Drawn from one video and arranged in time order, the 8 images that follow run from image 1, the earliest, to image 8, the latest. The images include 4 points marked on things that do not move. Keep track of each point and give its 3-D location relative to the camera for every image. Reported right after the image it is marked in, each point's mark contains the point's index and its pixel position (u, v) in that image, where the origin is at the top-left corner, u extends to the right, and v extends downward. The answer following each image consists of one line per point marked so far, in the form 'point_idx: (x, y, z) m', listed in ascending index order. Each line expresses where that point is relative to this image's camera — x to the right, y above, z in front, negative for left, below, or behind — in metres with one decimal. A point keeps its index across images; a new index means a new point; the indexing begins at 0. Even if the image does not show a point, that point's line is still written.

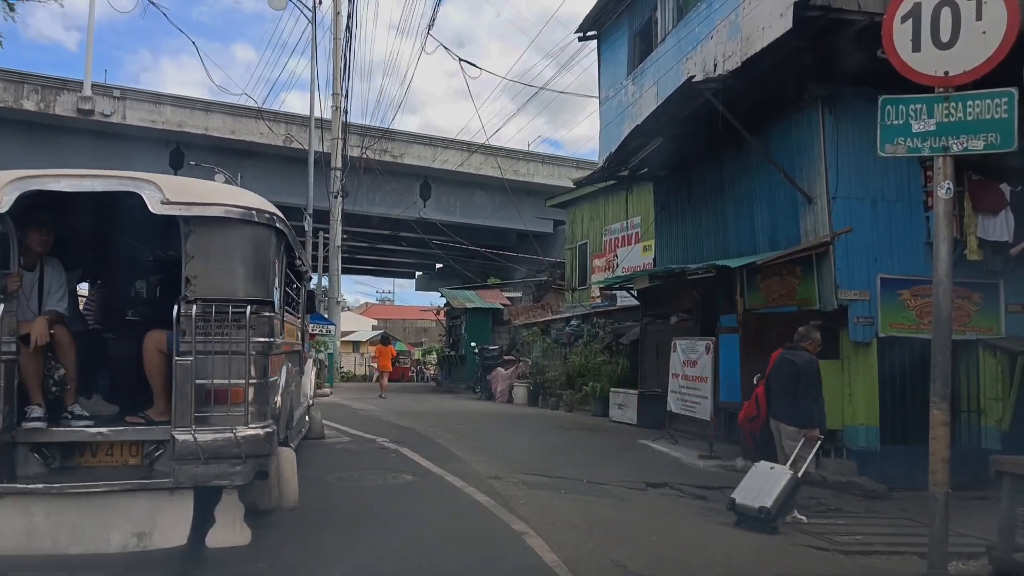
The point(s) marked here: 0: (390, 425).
0: (-1.9, -2.1, +12.5) m
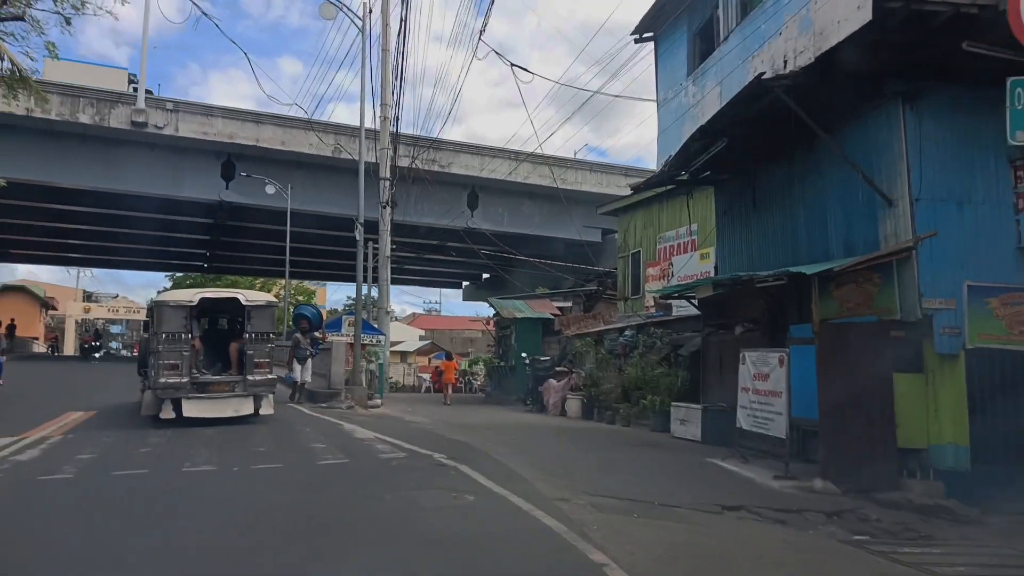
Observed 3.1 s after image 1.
0: (-1.0, -2.3, +12.2) m
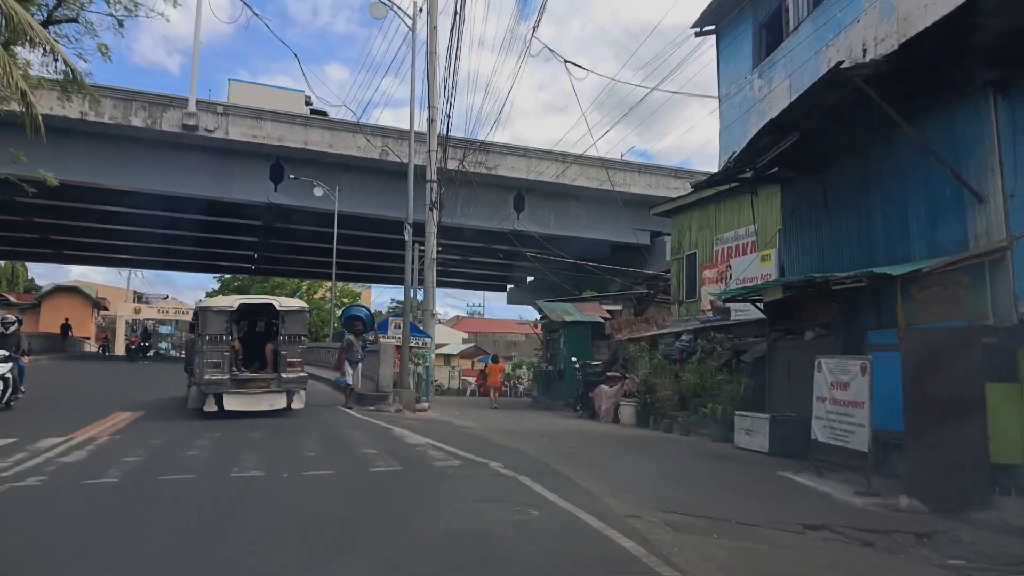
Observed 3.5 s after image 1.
0: (-0.2, -2.3, +11.7) m
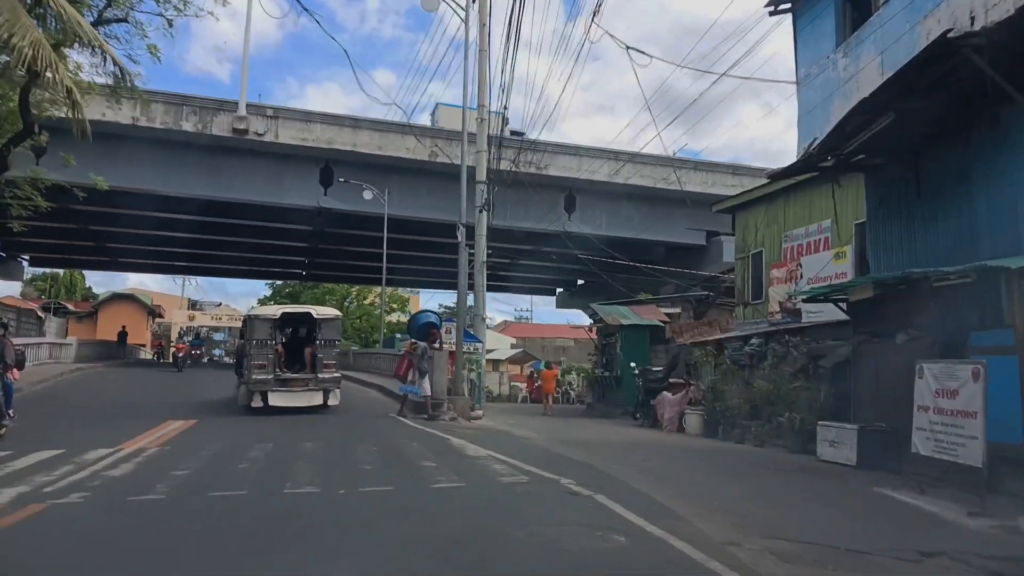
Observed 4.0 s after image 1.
0: (+0.7, -2.3, +11.1) m
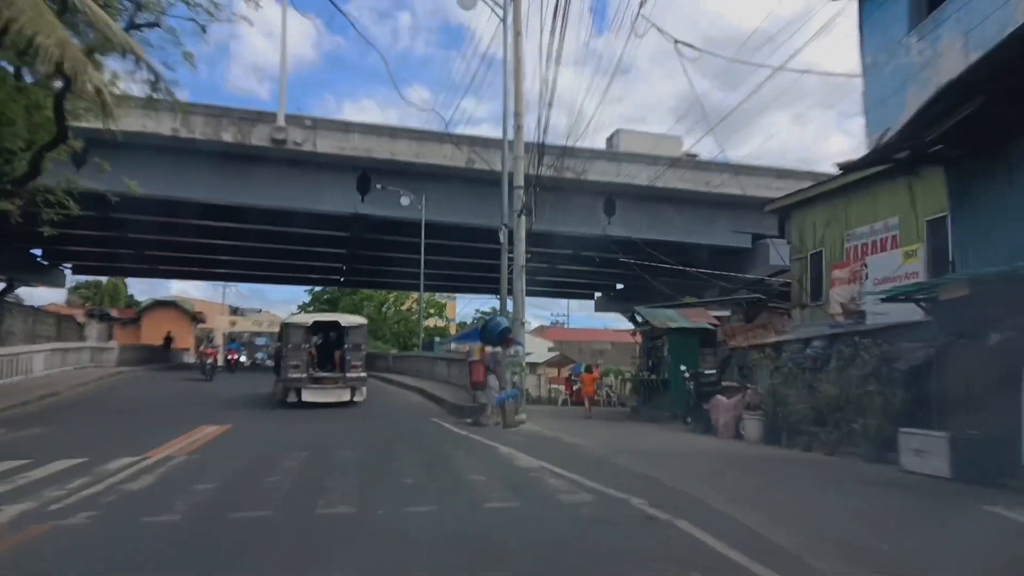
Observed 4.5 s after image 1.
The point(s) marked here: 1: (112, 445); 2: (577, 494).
0: (+1.3, -2.3, +10.2) m
1: (-6.3, -2.5, +12.4) m
2: (+0.6, -2.1, +8.3) m
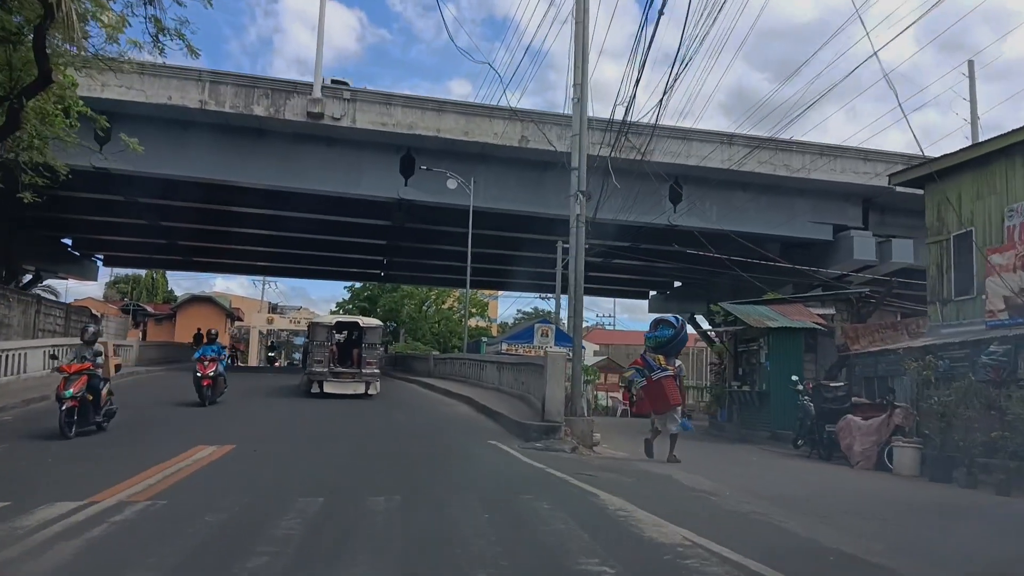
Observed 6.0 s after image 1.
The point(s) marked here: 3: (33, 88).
0: (+2.2, -2.1, +7.1) m
1: (-5.2, -2.2, +9.7) m
2: (+1.4, -1.9, +5.2) m
3: (-7.8, +3.3, +13.1) m
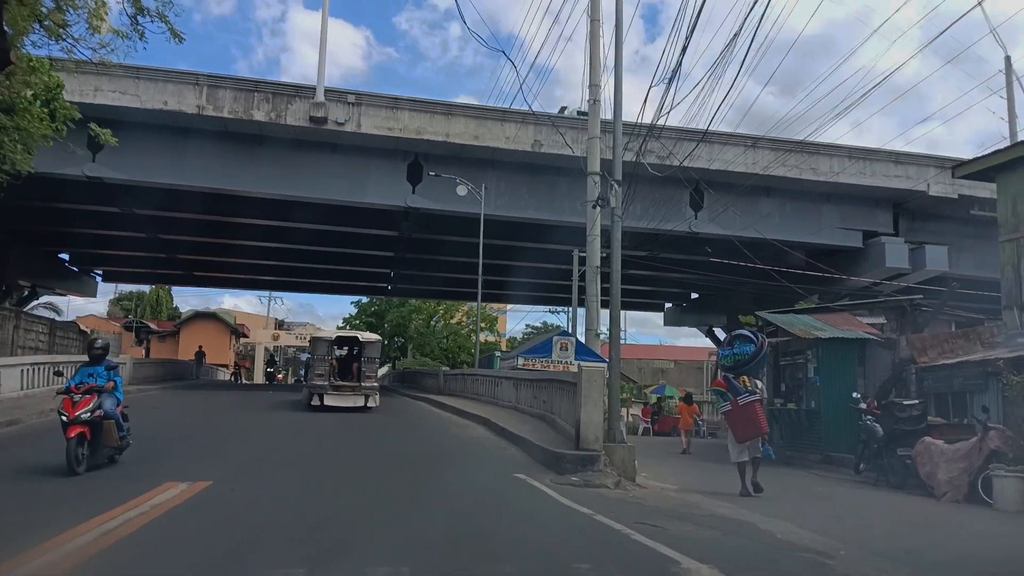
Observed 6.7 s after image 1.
0: (+2.5, -2.0, +5.4) m
1: (-4.9, -2.3, +8.1) m
2: (+1.7, -1.8, +3.5) m
3: (-7.5, +3.1, +11.7) m
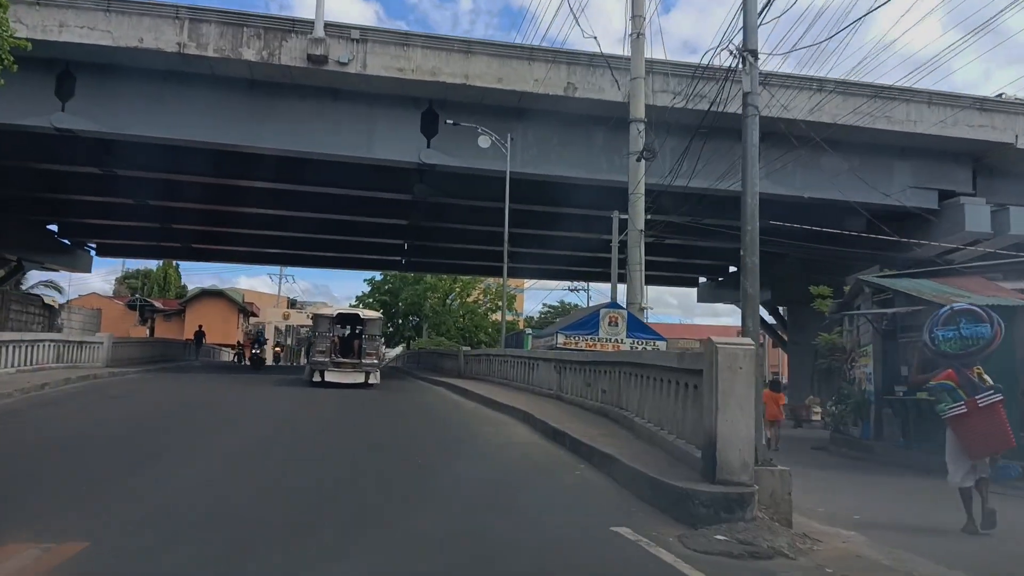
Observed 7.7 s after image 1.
0: (+3.1, -1.6, +1.7) m
1: (-4.3, -1.8, +4.6) m
2: (+2.2, -1.4, -0.1) m
3: (-6.8, +3.7, +8.1) m
